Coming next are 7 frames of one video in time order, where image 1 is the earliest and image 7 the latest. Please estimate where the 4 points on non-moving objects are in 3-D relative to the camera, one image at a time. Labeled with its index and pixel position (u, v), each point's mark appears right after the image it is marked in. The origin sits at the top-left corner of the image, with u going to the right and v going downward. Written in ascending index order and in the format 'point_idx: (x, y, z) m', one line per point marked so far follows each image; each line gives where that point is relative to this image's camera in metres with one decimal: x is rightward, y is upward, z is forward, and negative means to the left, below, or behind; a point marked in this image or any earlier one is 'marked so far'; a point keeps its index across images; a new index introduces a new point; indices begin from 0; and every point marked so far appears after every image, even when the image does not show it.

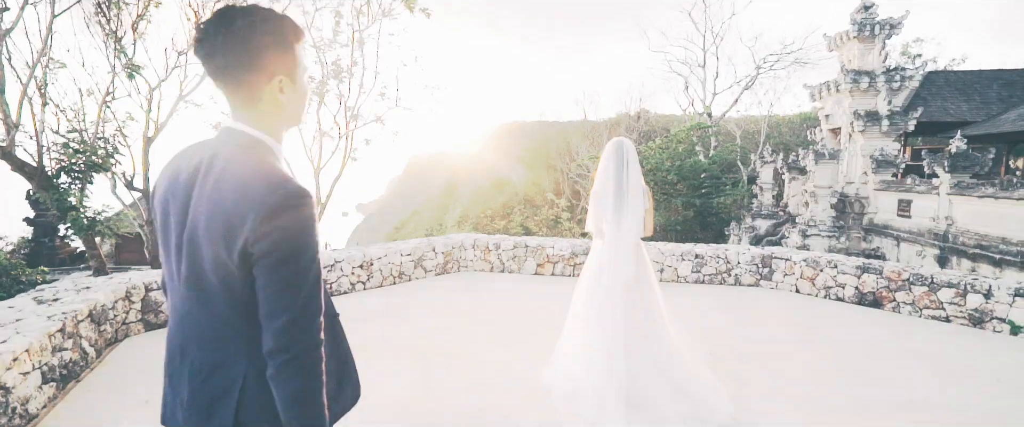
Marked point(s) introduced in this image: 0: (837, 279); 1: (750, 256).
0: (+2.0, -0.4, +4.6) m
1: (+1.8, -0.4, +5.7) m
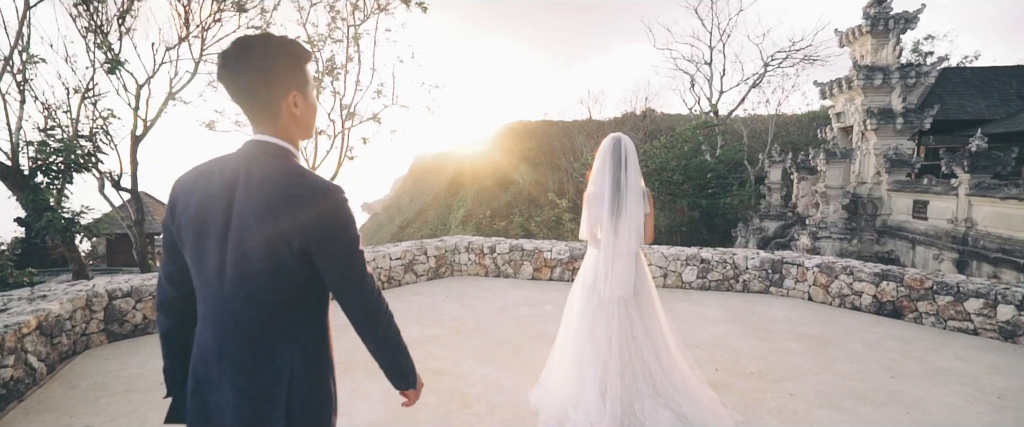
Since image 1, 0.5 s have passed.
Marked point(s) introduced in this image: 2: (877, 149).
0: (+2.0, -0.4, +4.3) m
1: (+1.8, -0.4, +5.5) m
2: (+3.5, +0.6, +7.1) m
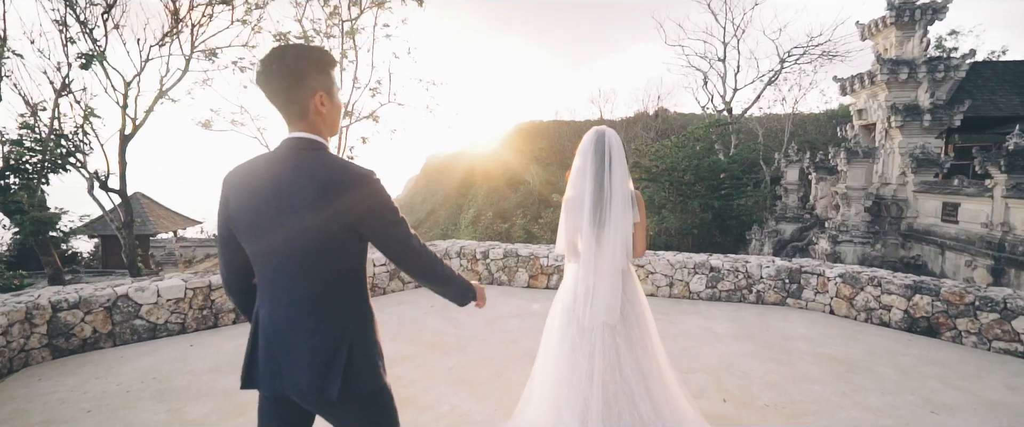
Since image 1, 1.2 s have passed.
0: (+1.9, -0.5, +3.9) m
1: (+1.8, -0.4, +5.1) m
2: (+3.5, +0.6, +6.7) m
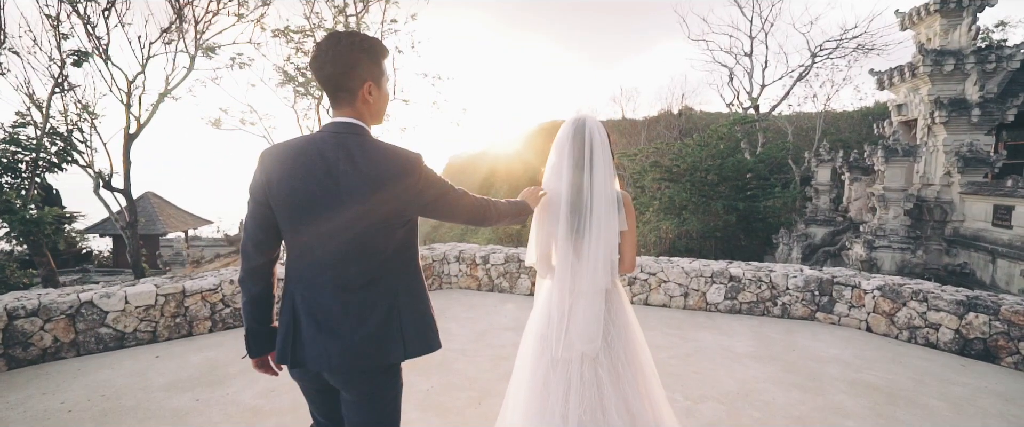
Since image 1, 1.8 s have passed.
0: (+1.9, -0.5, +3.5) m
1: (+1.8, -0.4, +4.6) m
2: (+3.6, +0.6, +6.2) m
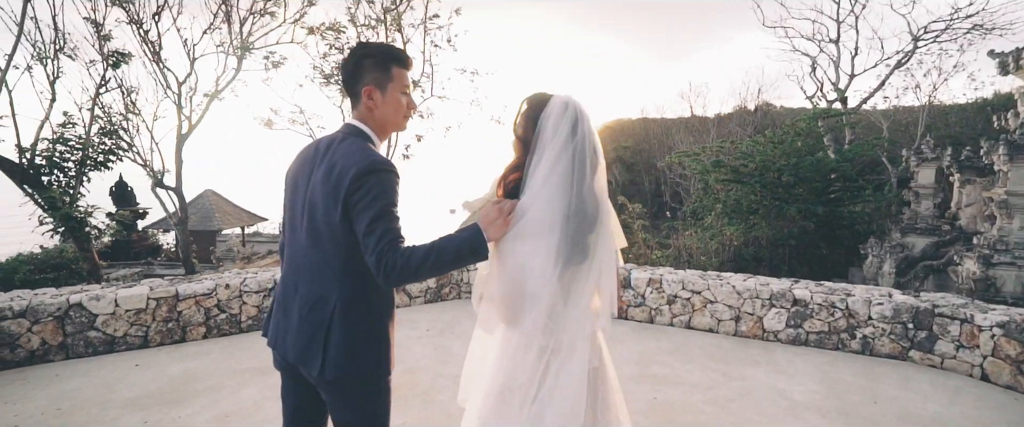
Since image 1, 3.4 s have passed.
0: (+1.9, -0.5, +2.6) m
1: (+1.9, -0.5, +3.7) m
2: (+3.9, +0.5, +5.1) m
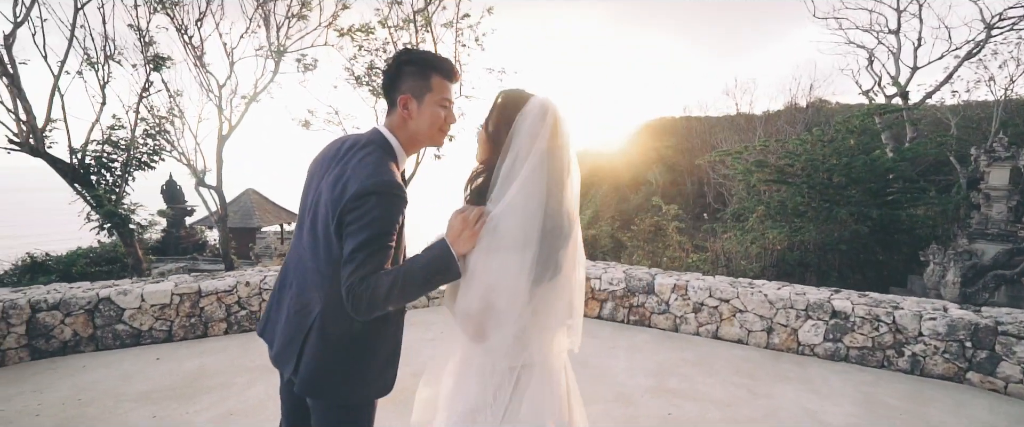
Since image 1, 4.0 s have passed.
0: (+1.9, -0.5, +2.2) m
1: (+2.0, -0.5, +3.4) m
2: (+4.1, +0.4, +4.6) m
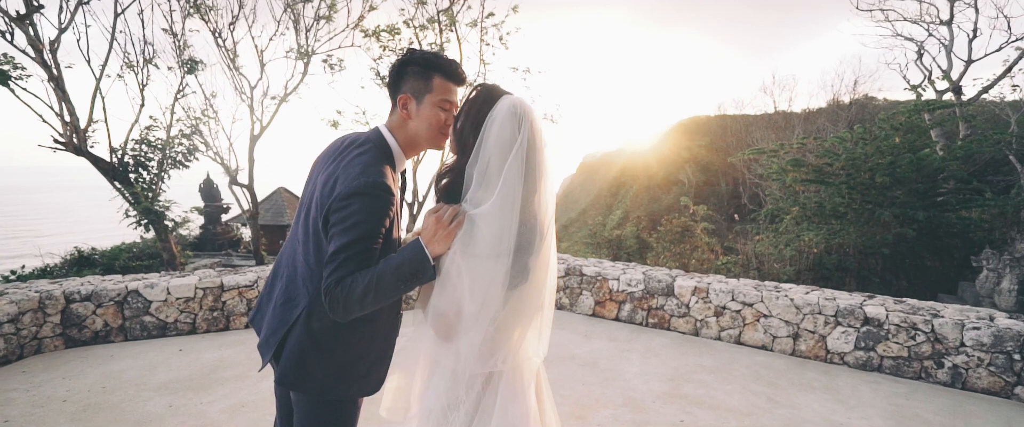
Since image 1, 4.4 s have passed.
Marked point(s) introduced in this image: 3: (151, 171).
0: (+1.9, -0.5, +2.0) m
1: (+2.1, -0.5, +3.1) m
2: (+4.2, +0.4, +4.2) m
3: (-4.2, +0.5, +8.7) m
